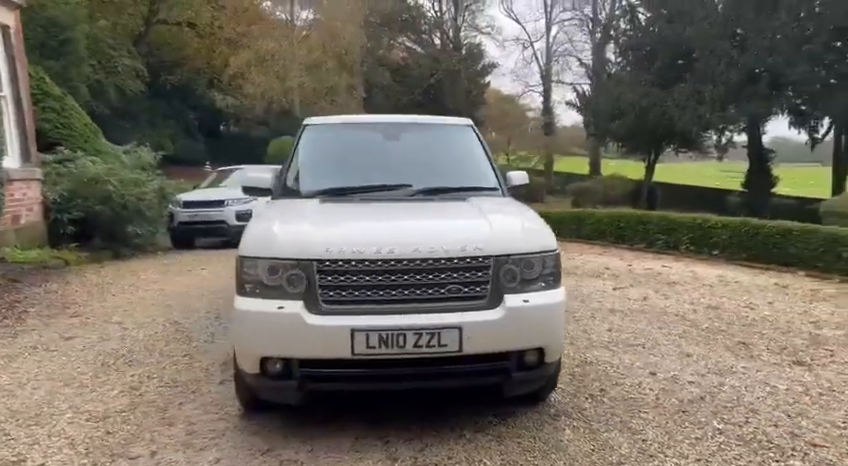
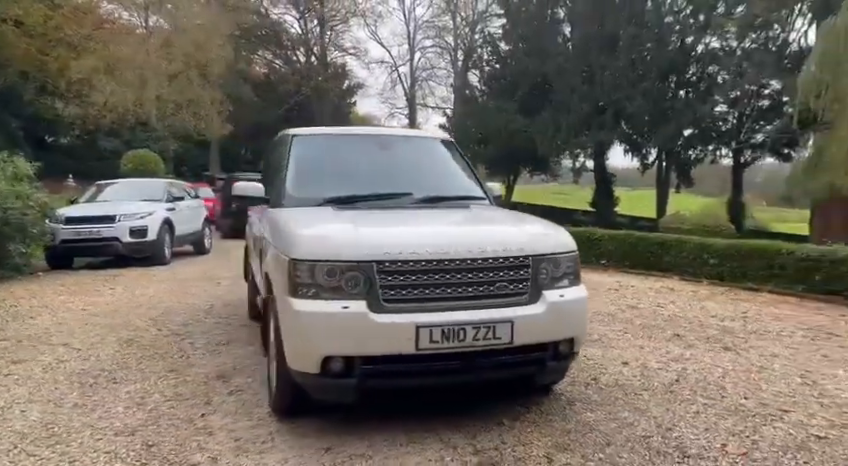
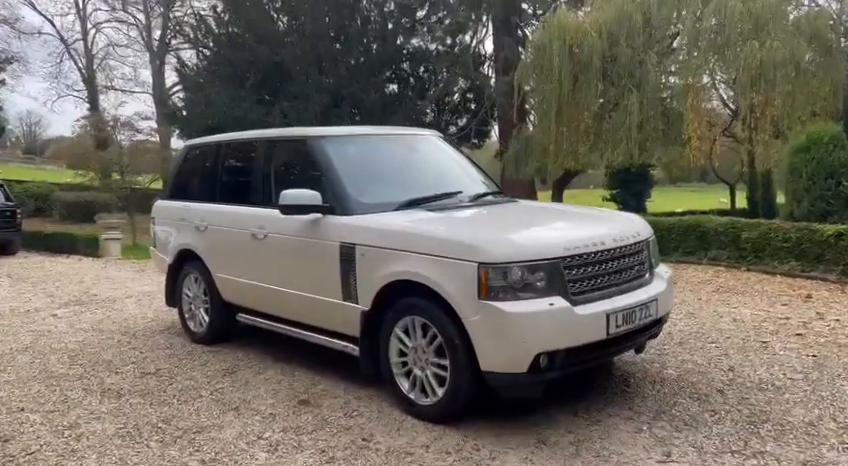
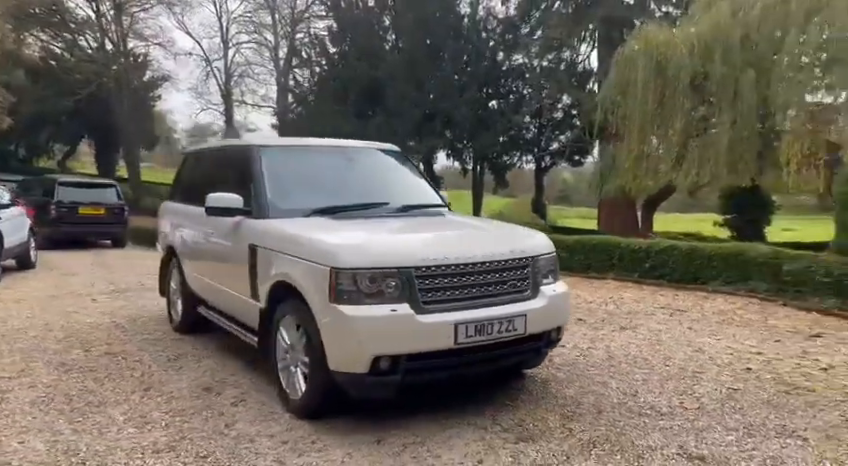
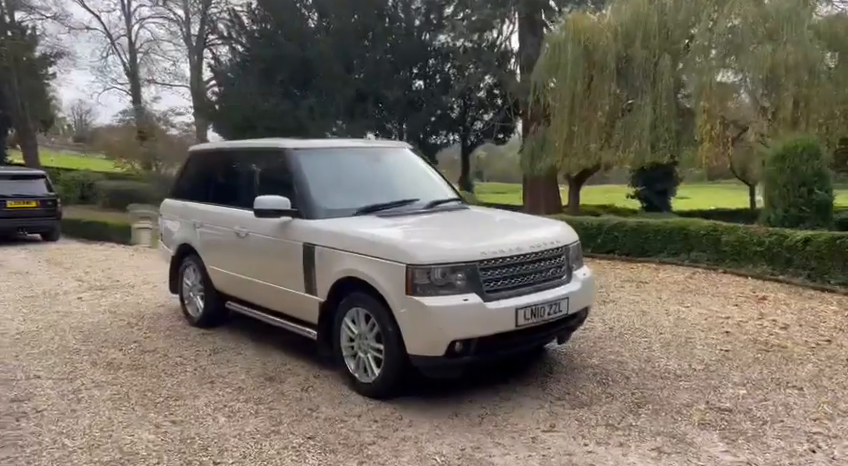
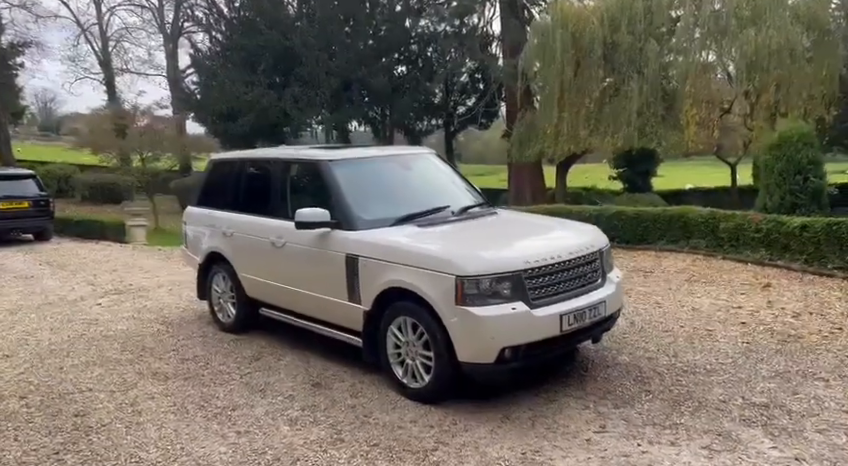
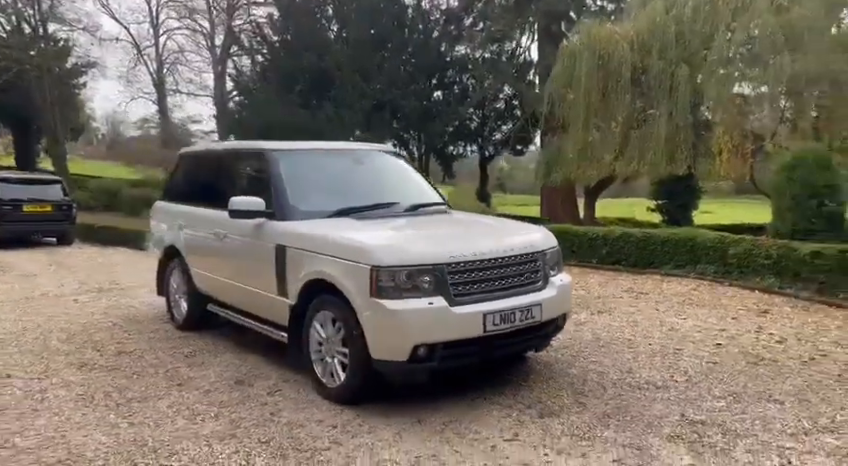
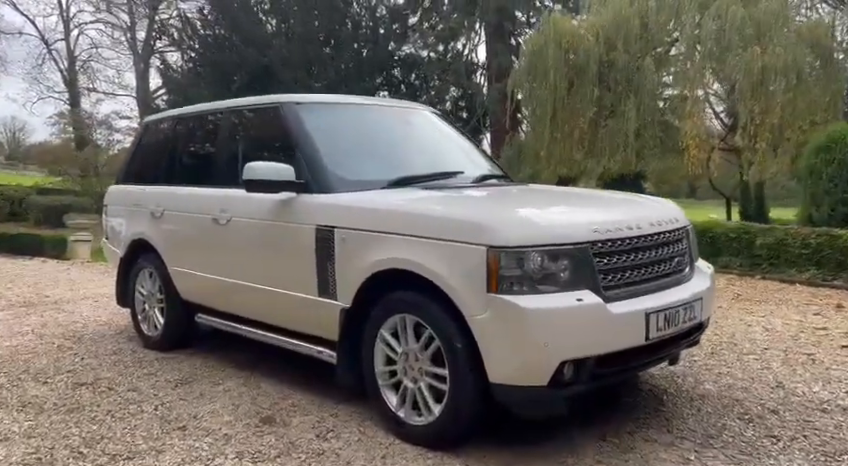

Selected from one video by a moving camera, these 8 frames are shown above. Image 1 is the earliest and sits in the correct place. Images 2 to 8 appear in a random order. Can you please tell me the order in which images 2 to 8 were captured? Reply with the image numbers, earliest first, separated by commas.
2, 4, 7, 5, 6, 3, 8
